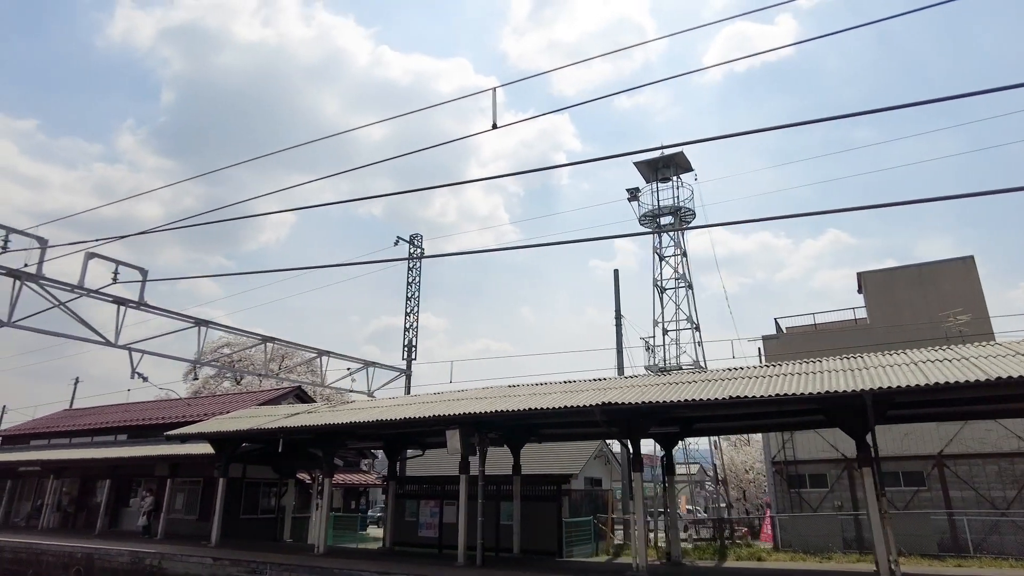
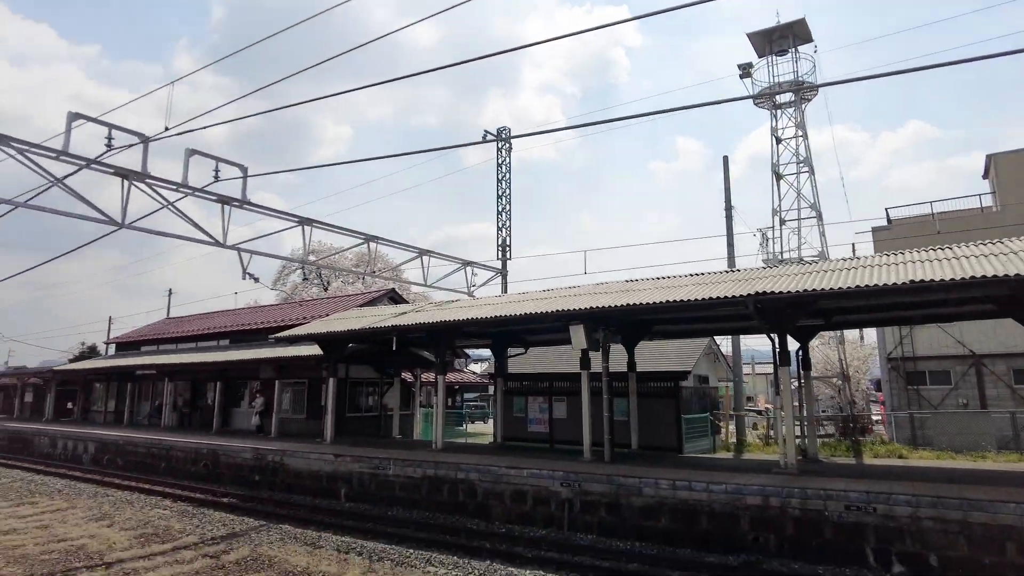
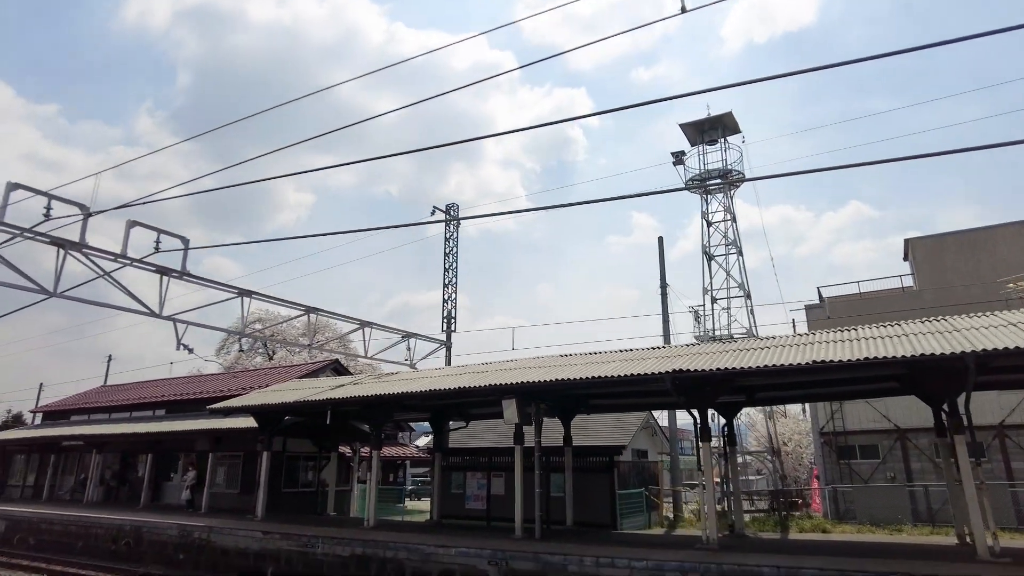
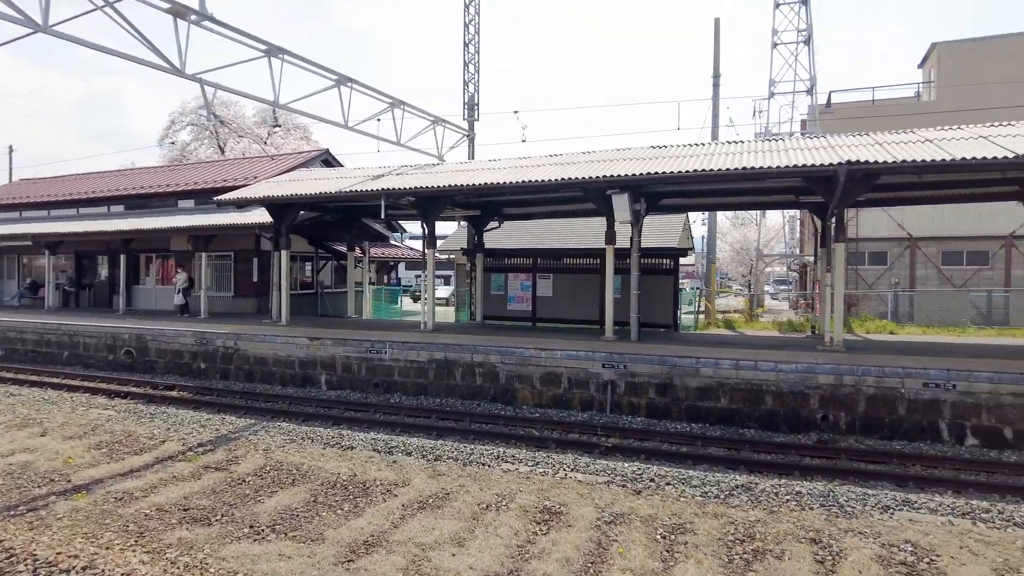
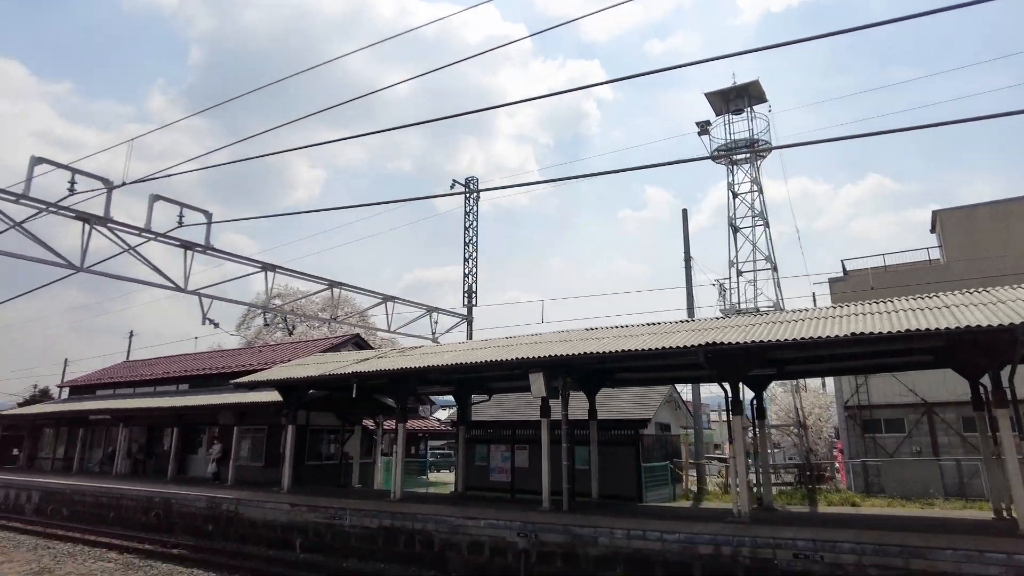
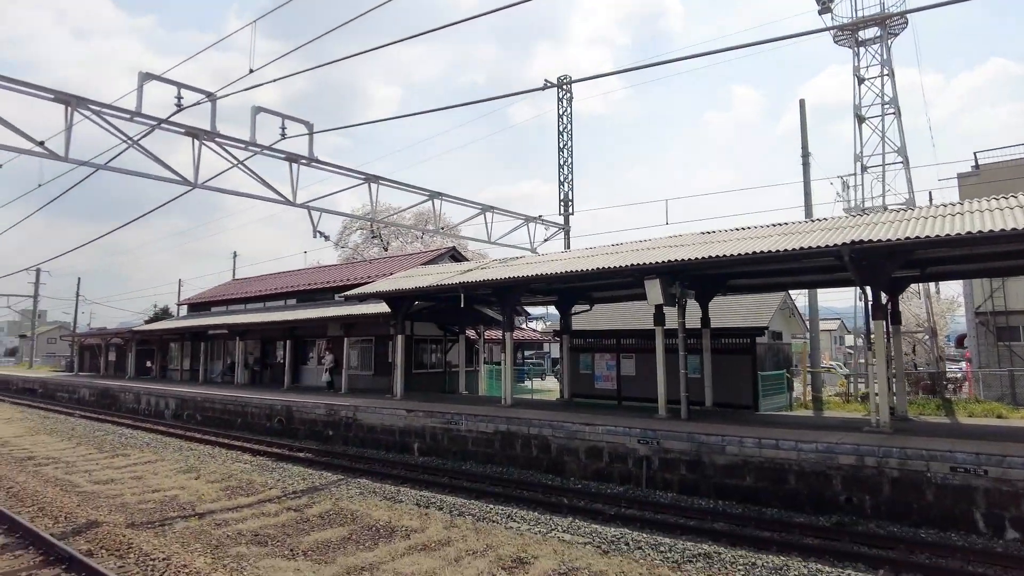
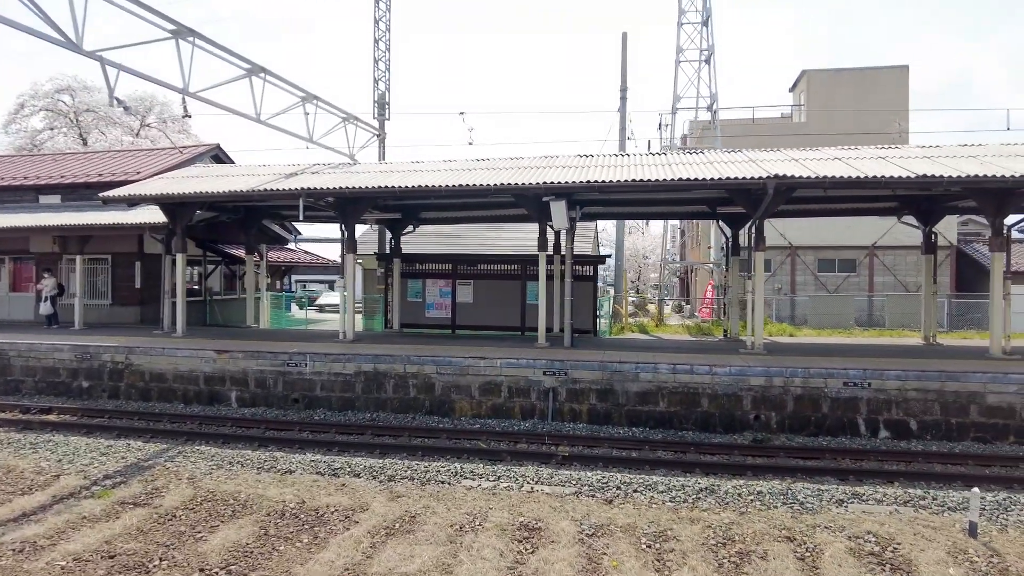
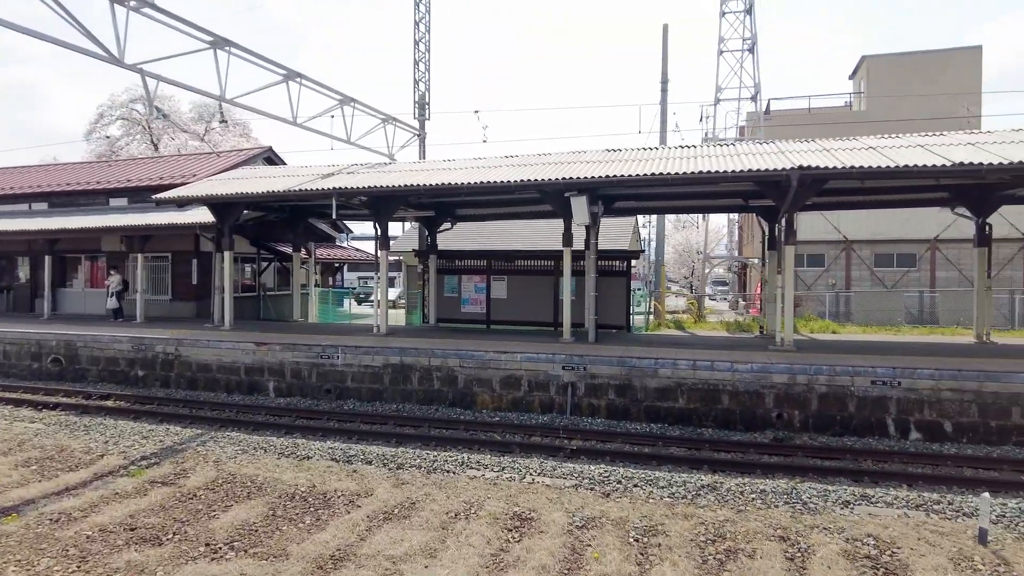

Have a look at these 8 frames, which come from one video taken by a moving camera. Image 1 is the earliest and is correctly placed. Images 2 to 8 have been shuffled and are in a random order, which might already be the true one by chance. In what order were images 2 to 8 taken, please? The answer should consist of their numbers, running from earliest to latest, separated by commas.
3, 5, 2, 6, 4, 8, 7
